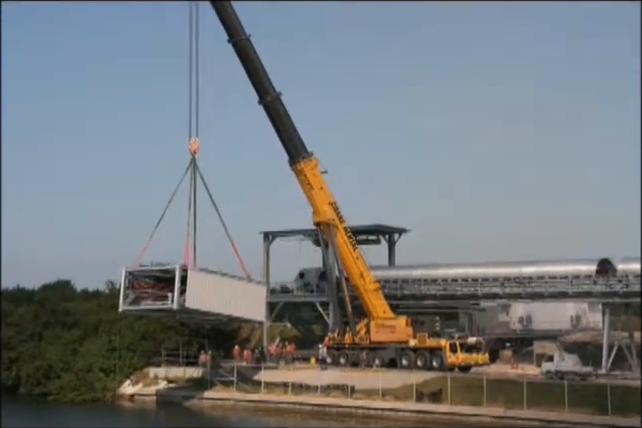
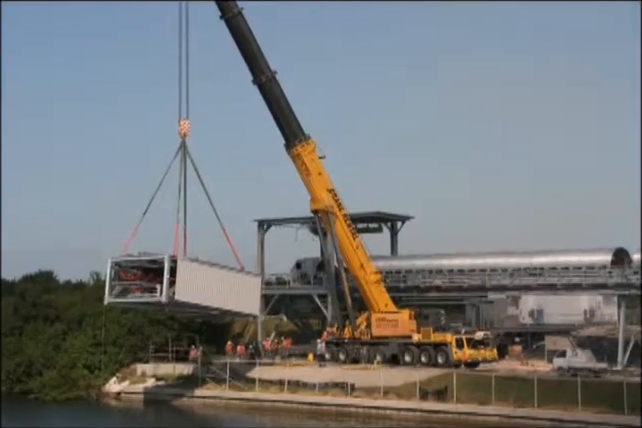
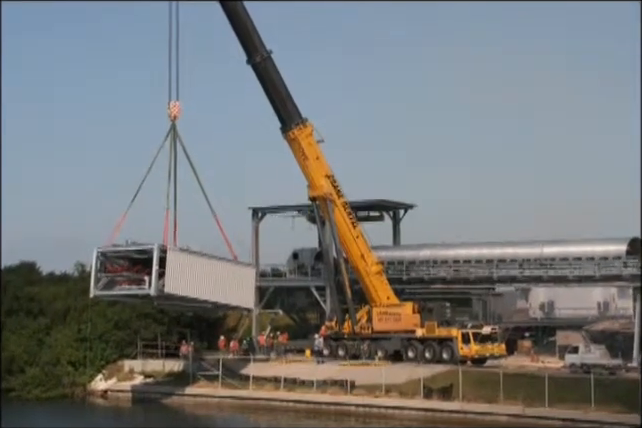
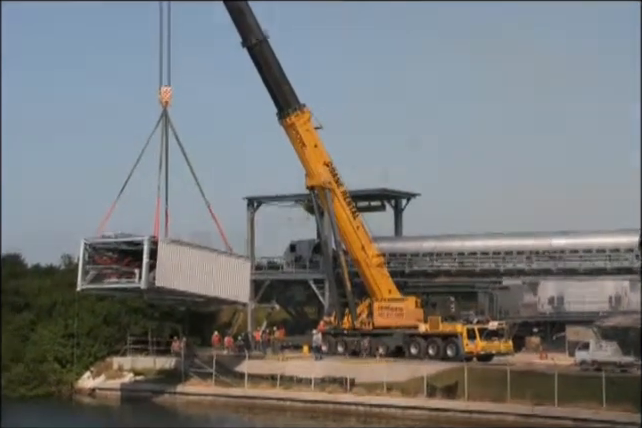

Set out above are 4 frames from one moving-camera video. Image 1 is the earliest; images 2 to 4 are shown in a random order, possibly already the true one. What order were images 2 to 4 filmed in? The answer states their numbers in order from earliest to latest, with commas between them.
2, 3, 4
